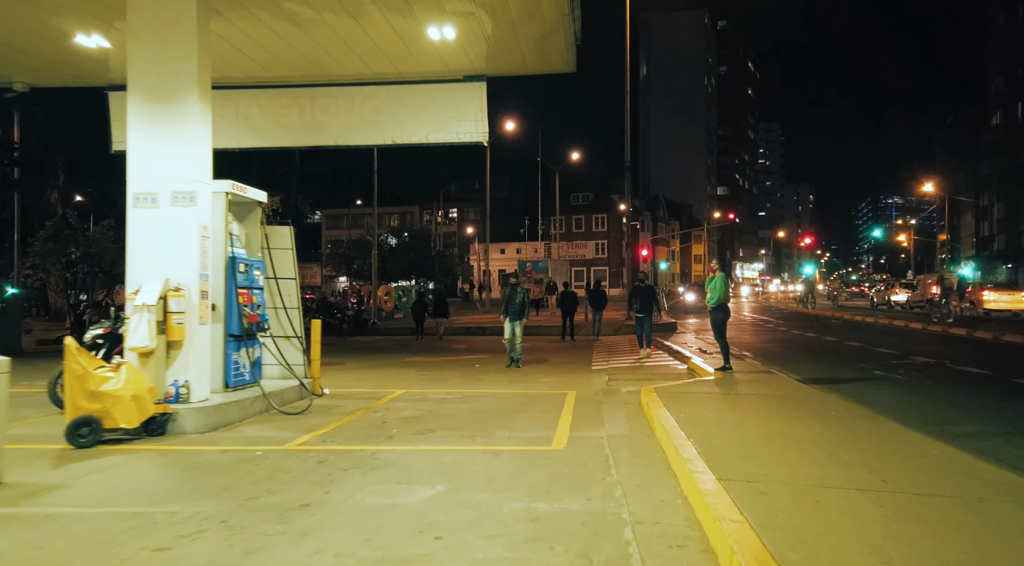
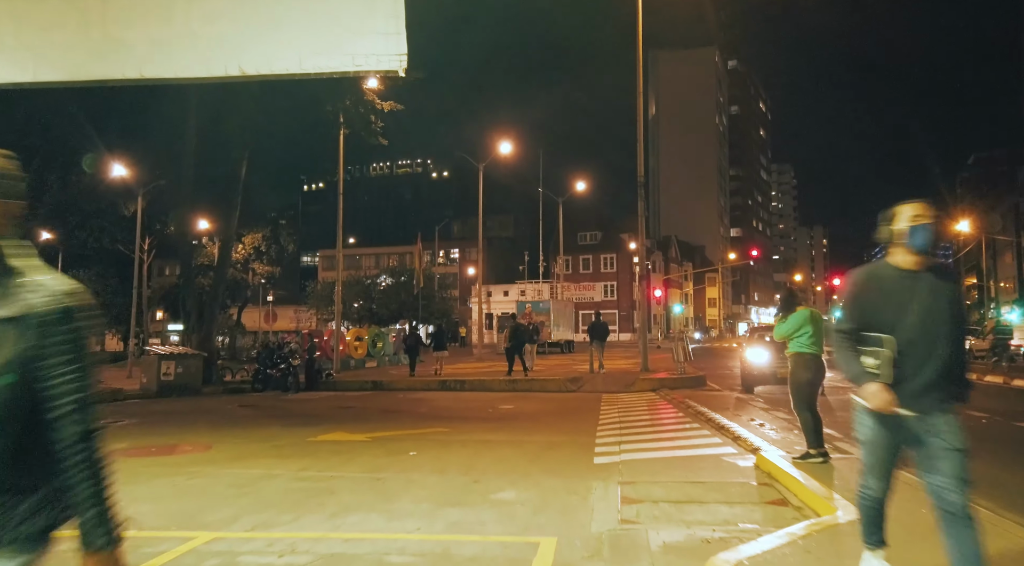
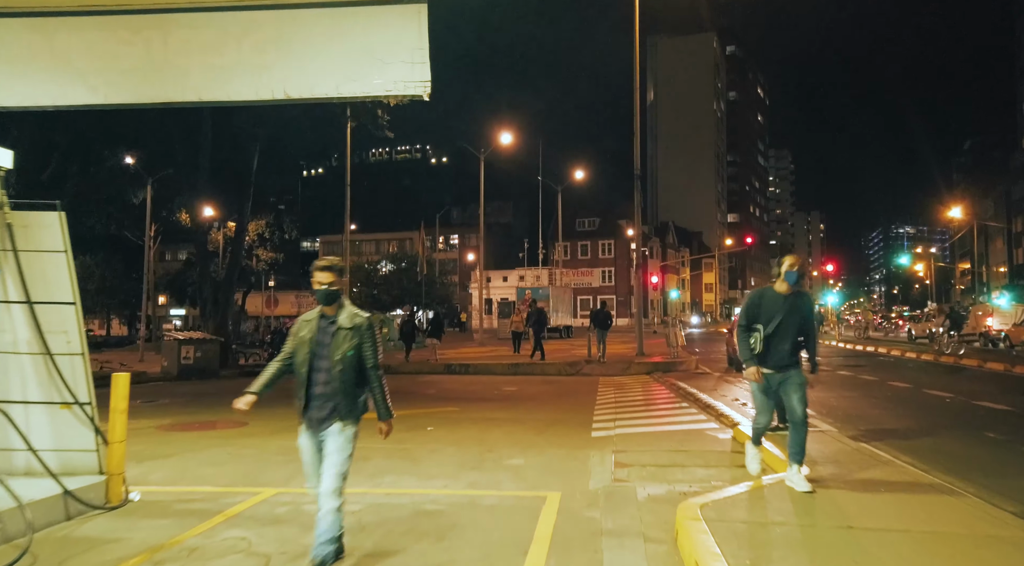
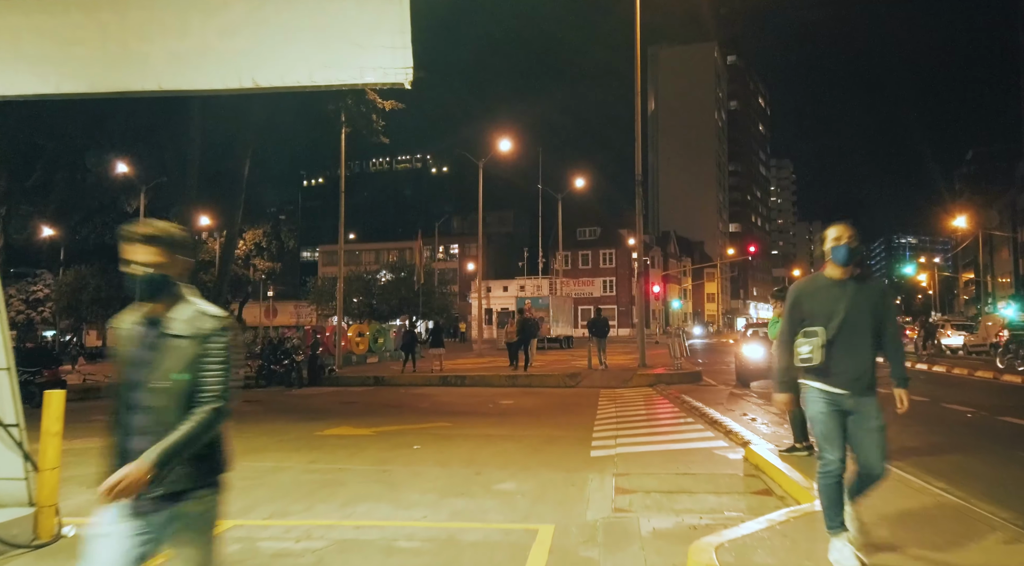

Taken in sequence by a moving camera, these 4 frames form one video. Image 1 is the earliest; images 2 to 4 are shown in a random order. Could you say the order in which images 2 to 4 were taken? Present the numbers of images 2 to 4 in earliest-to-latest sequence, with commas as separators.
3, 4, 2
